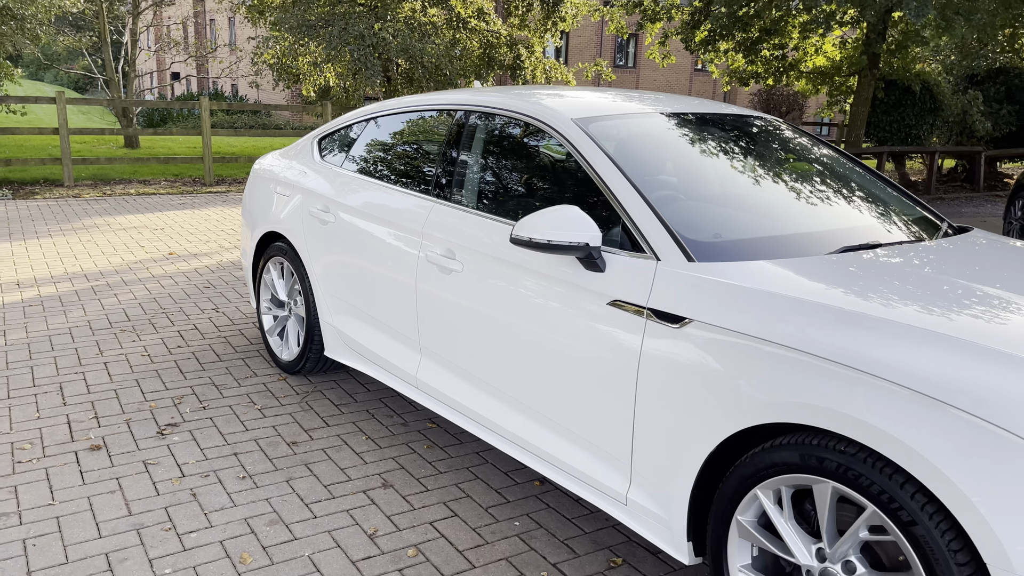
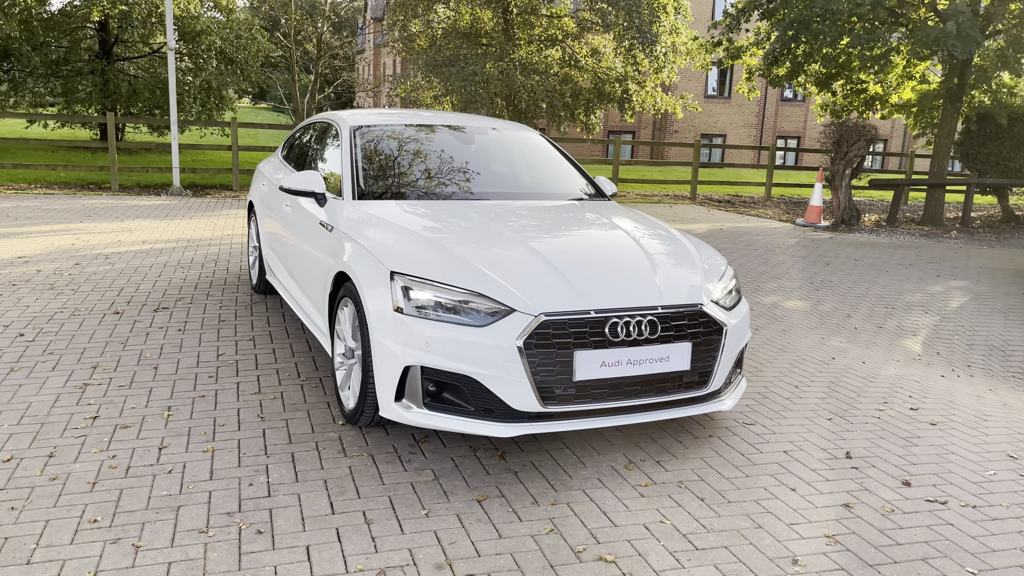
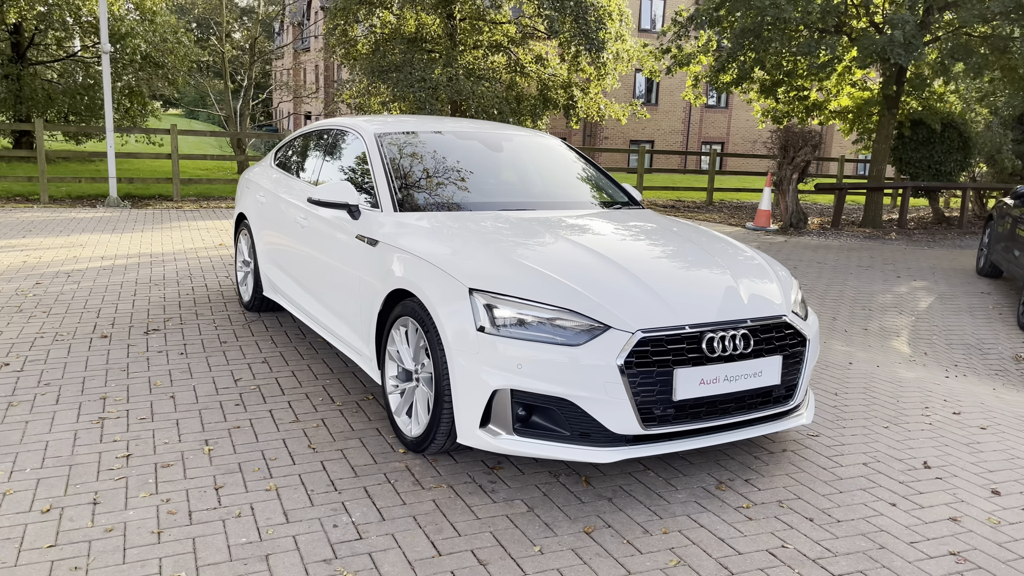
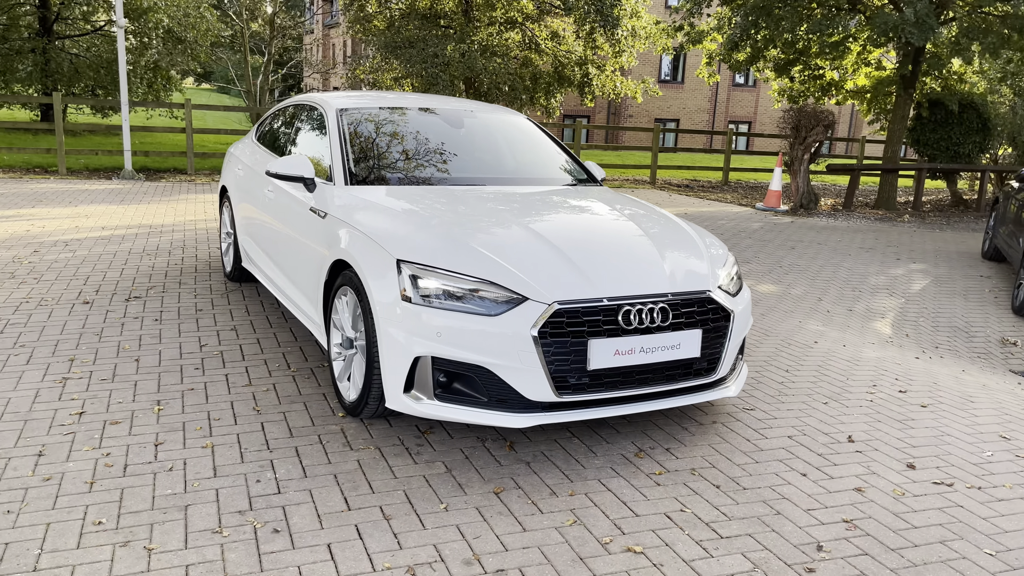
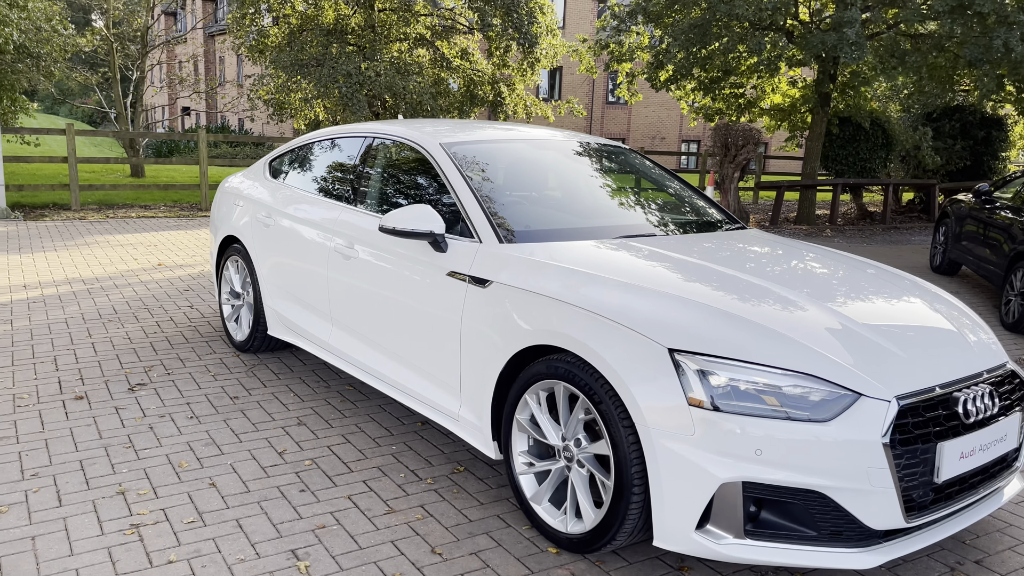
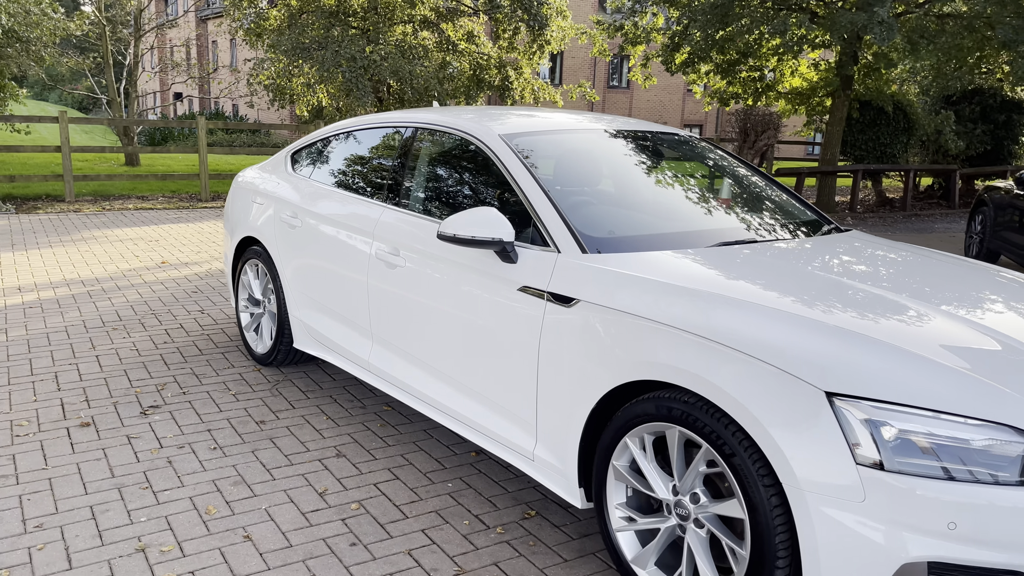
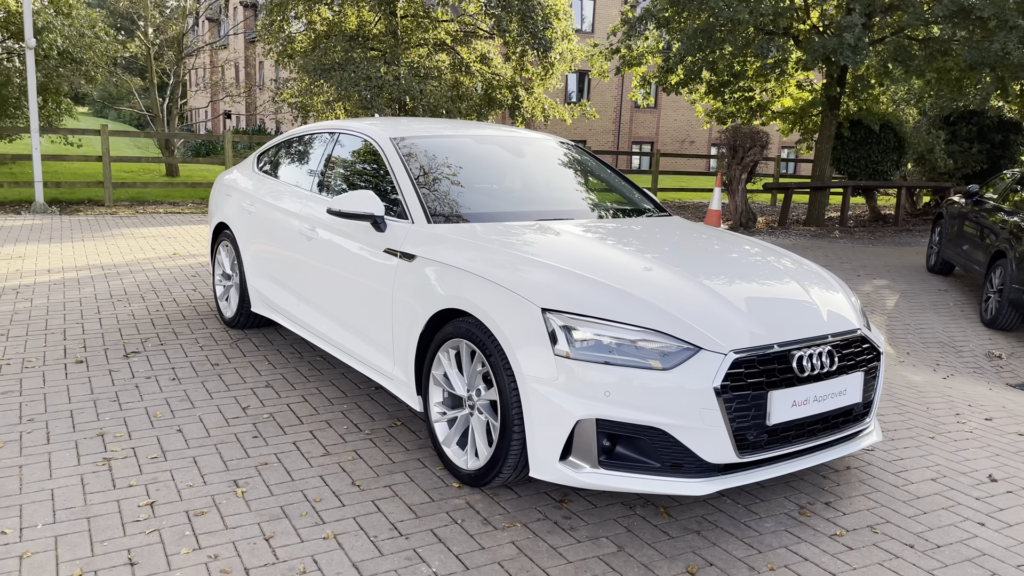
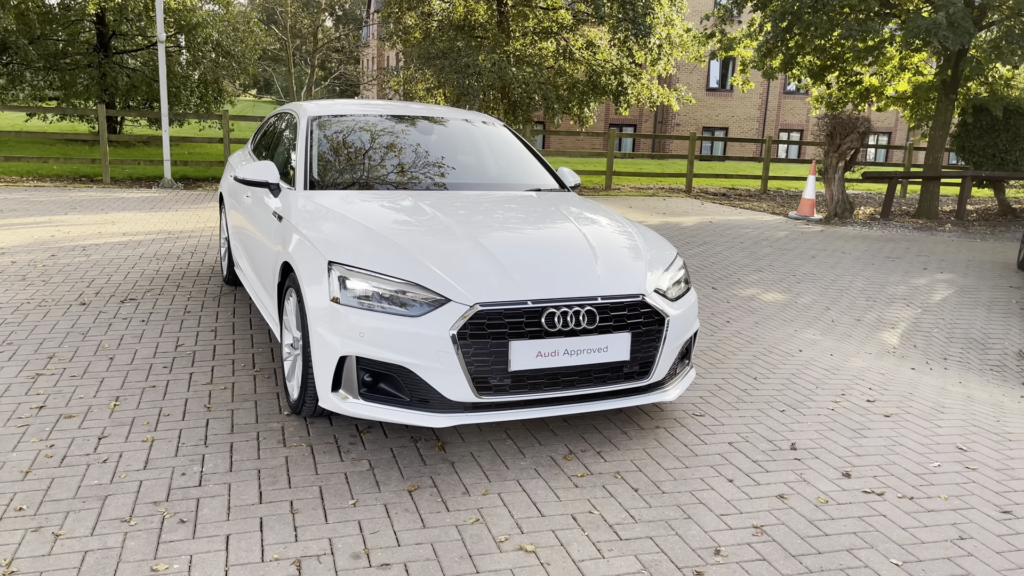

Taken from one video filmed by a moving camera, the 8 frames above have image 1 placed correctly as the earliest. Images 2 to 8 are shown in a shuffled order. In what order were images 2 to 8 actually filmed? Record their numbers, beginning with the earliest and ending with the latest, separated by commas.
6, 5, 7, 3, 2, 8, 4
